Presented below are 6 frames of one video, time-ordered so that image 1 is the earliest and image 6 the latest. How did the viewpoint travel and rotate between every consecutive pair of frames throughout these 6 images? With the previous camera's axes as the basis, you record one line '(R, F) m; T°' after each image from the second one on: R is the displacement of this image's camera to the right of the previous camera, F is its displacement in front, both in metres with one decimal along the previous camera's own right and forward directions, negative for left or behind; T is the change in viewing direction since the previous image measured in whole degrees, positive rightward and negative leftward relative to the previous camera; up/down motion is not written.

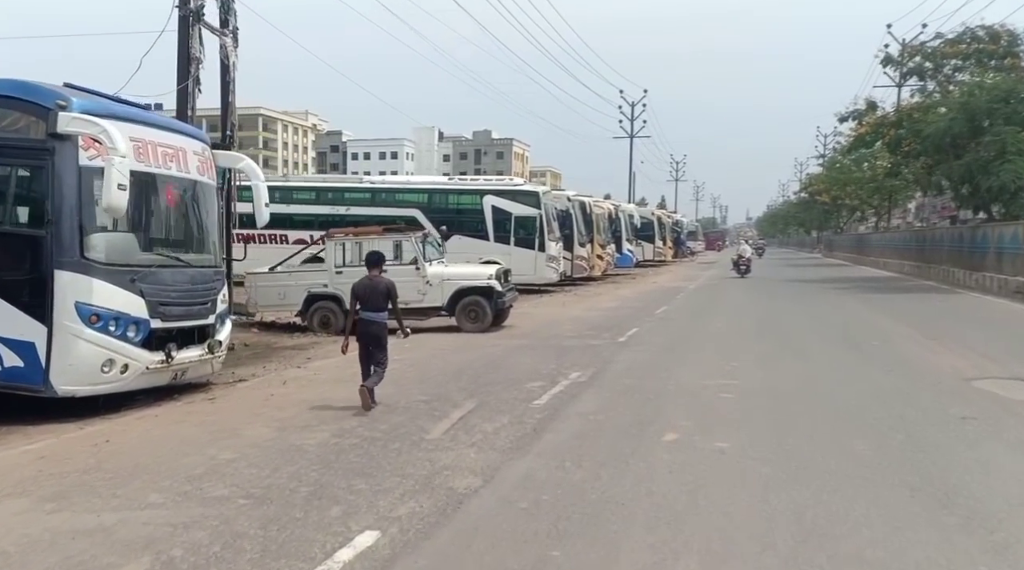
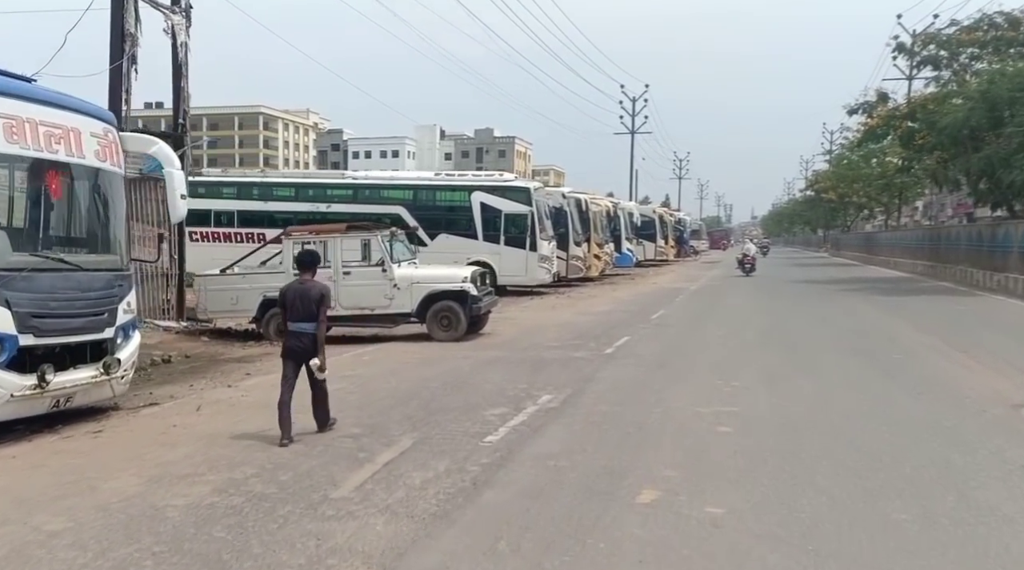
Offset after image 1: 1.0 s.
(+0.4, +1.8) m; 0°
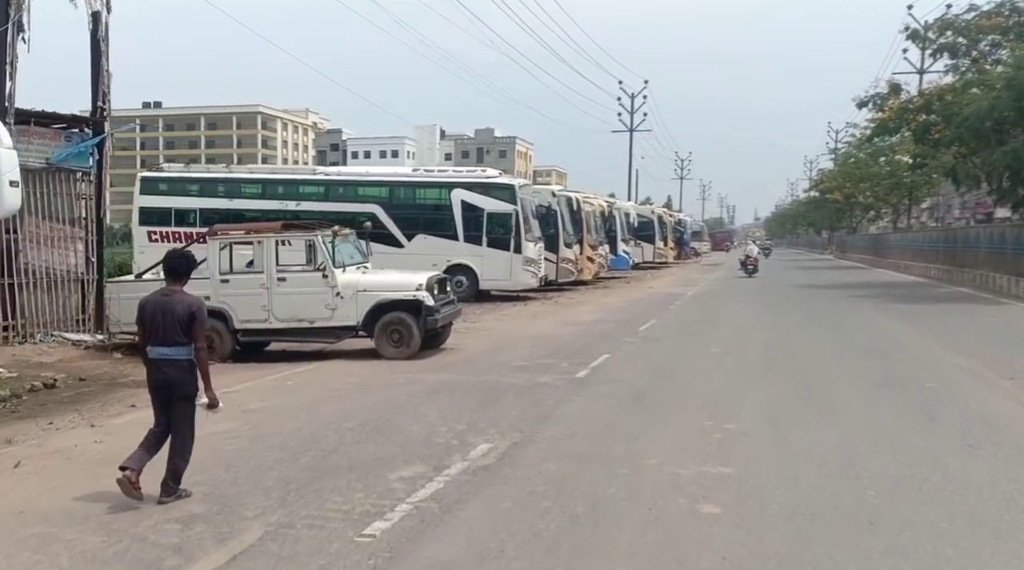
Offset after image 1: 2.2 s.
(+0.6, +2.3) m; 0°
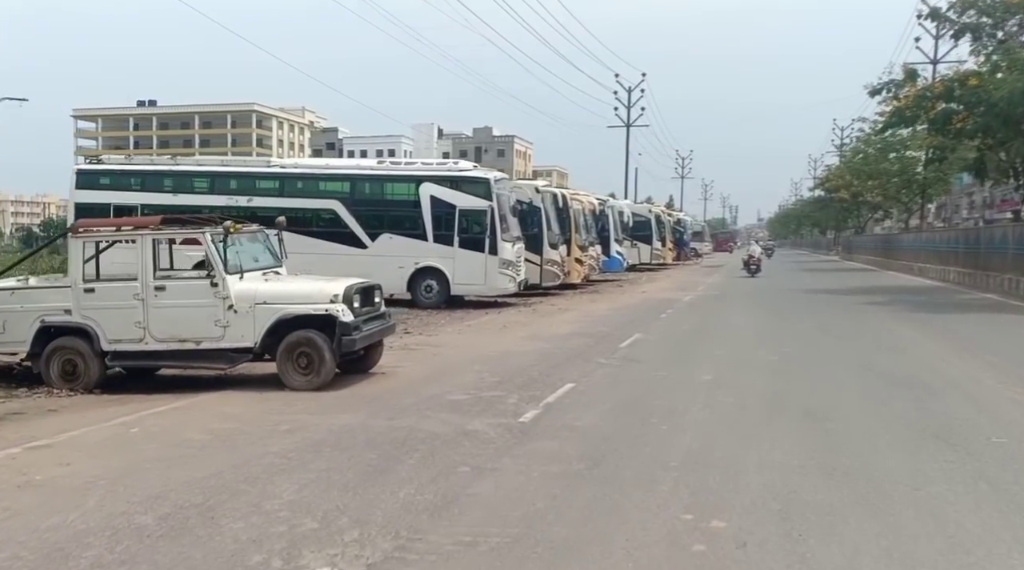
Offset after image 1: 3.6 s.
(+0.7, +3.0) m; 0°
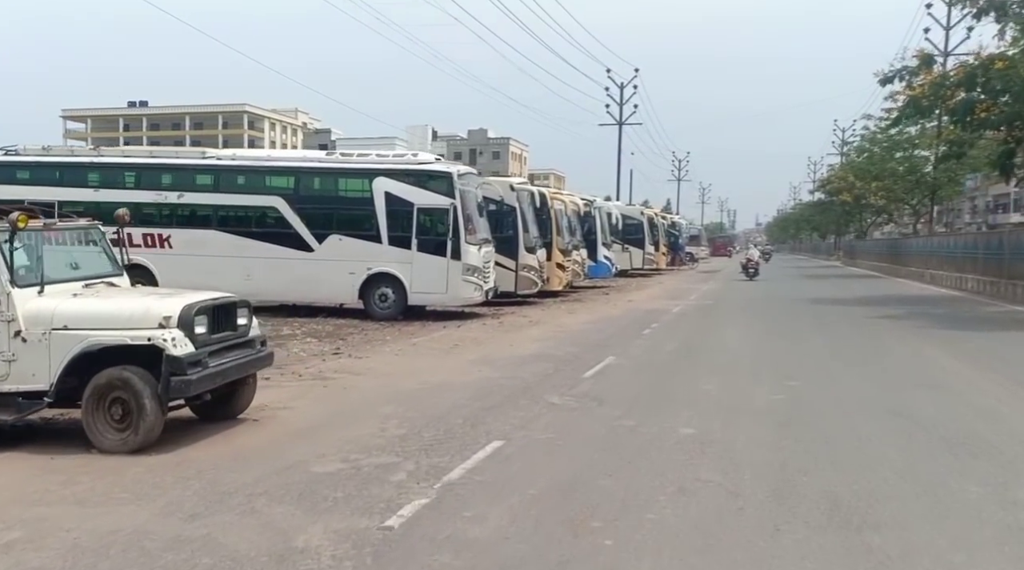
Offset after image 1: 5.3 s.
(+0.7, +3.2) m; 0°
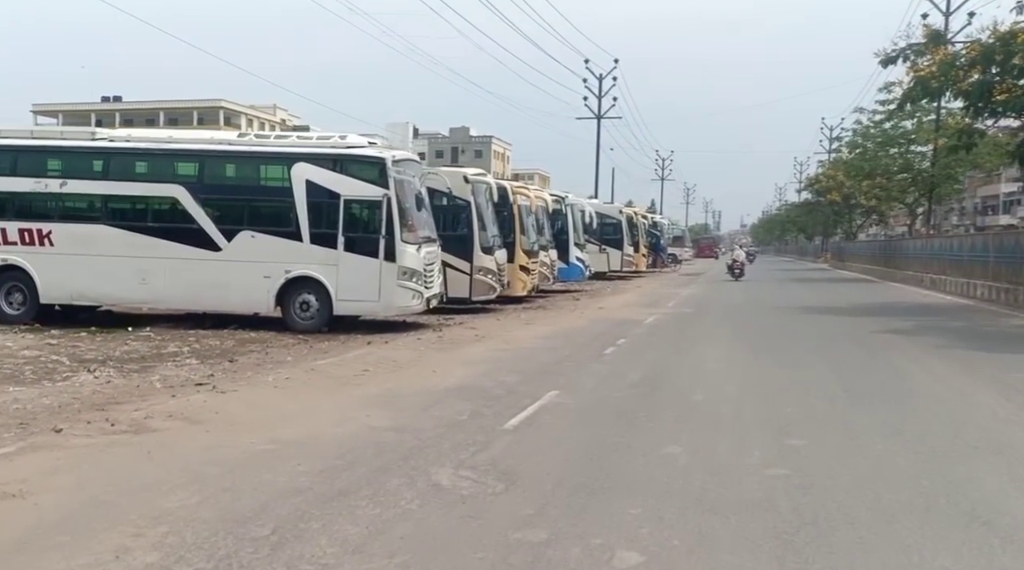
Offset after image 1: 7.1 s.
(+0.8, +3.6) m; +1°
